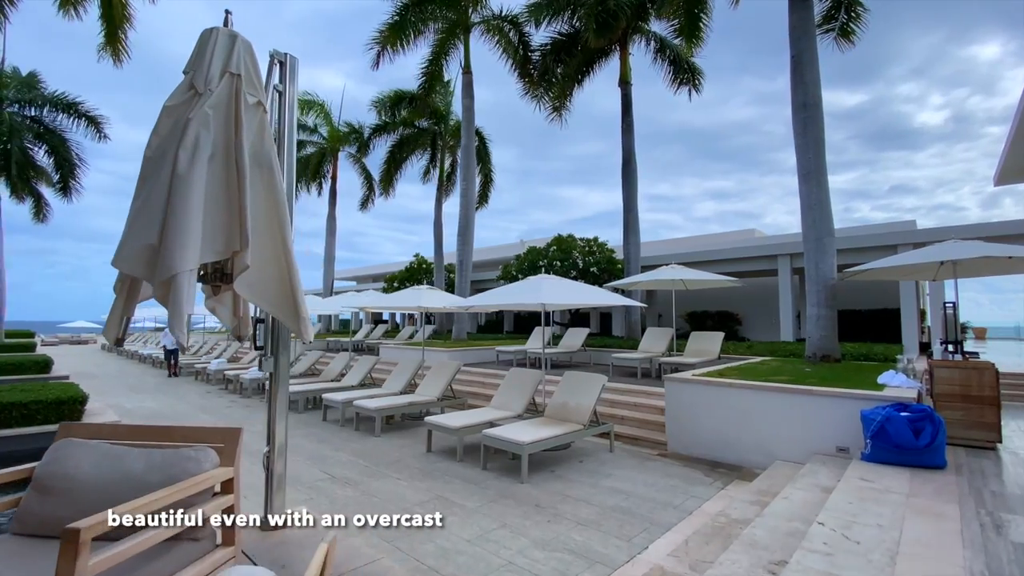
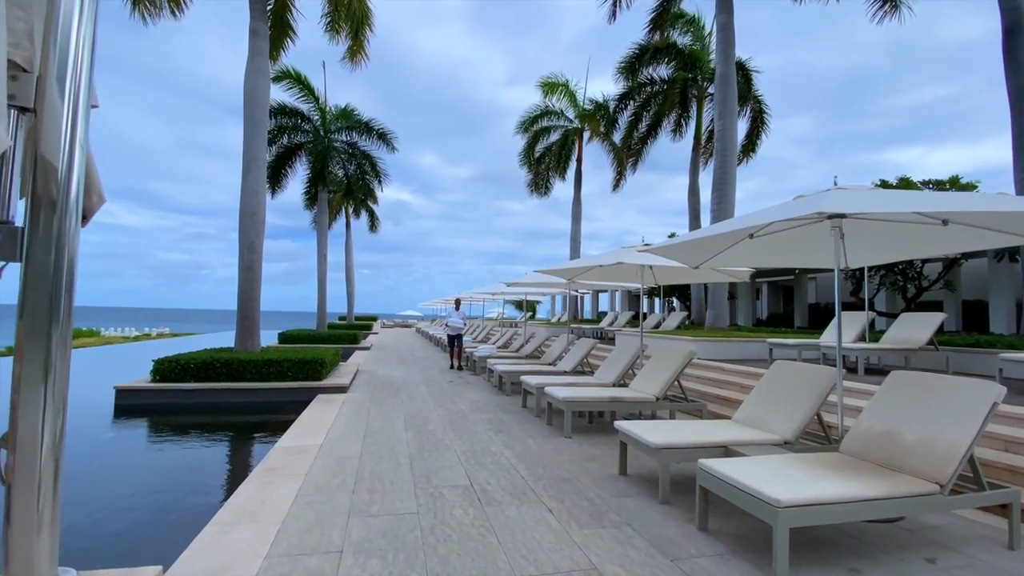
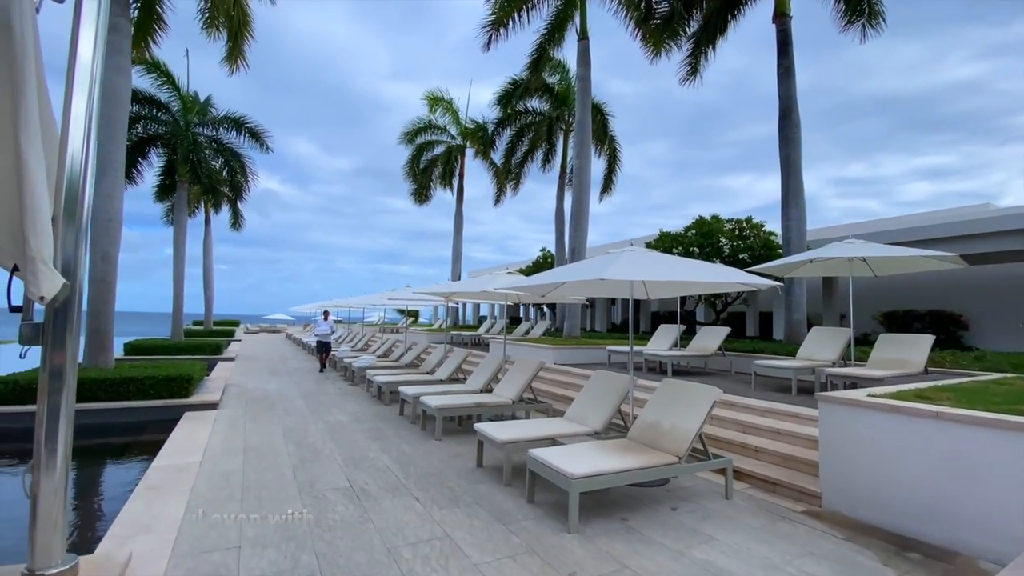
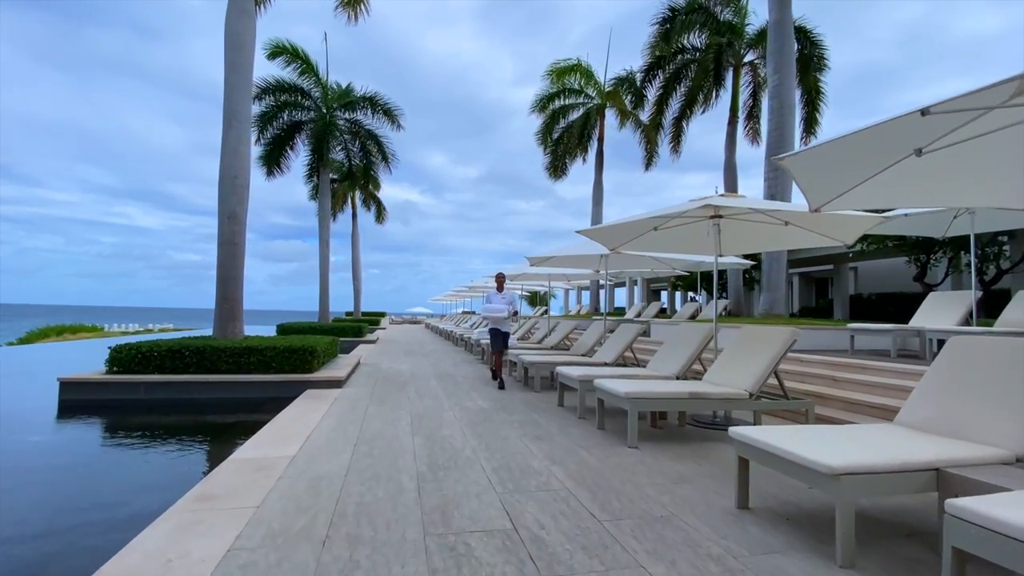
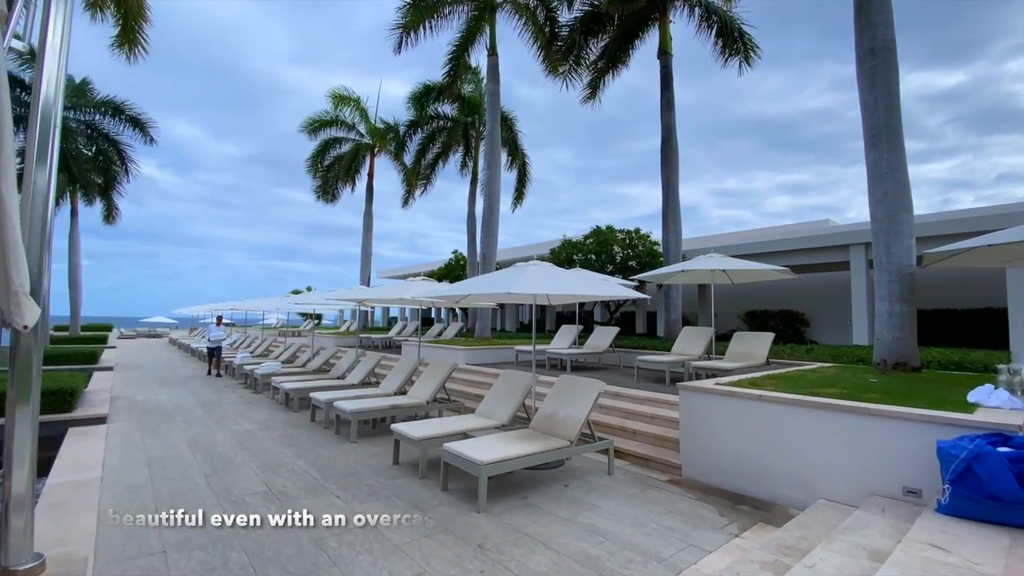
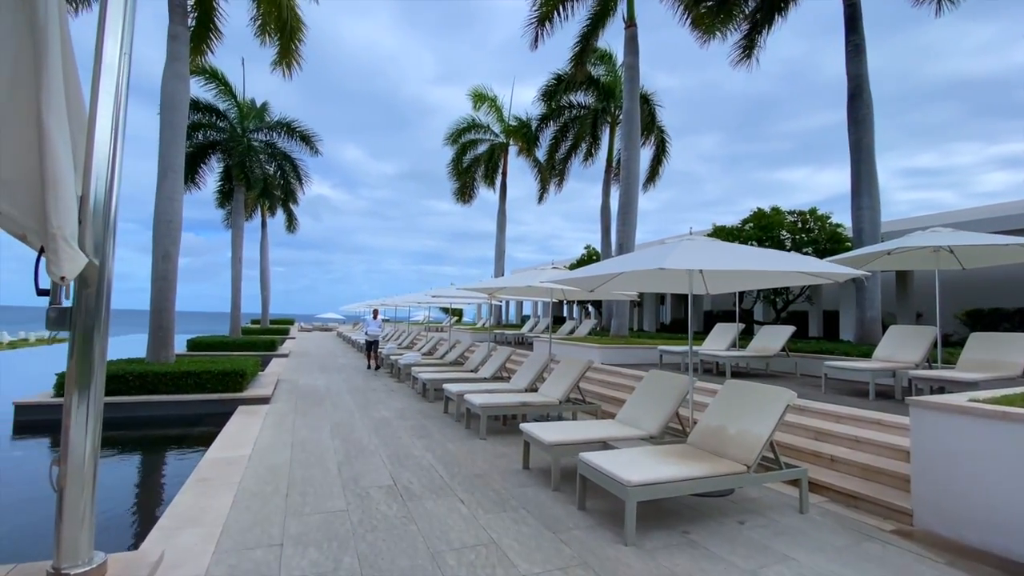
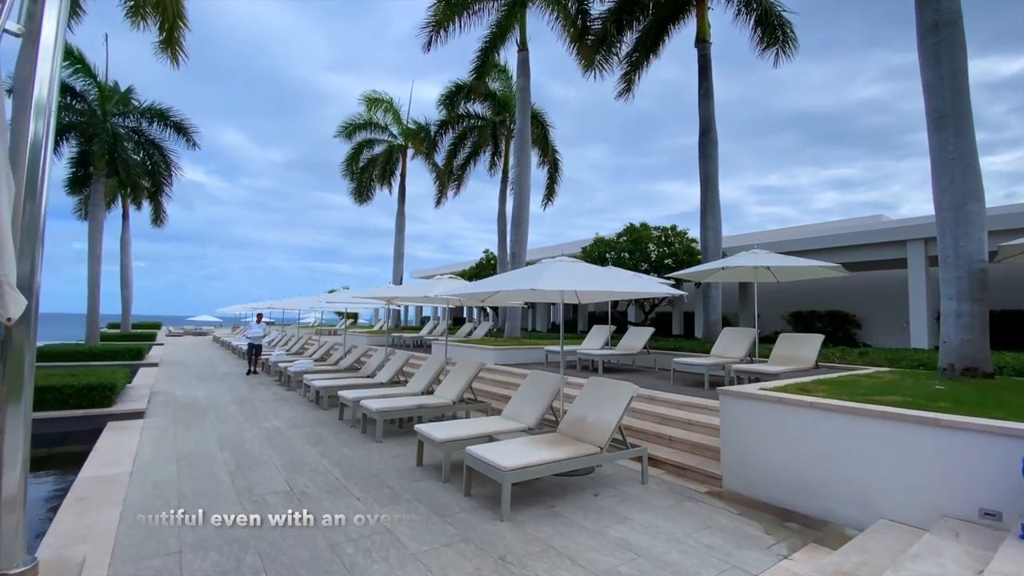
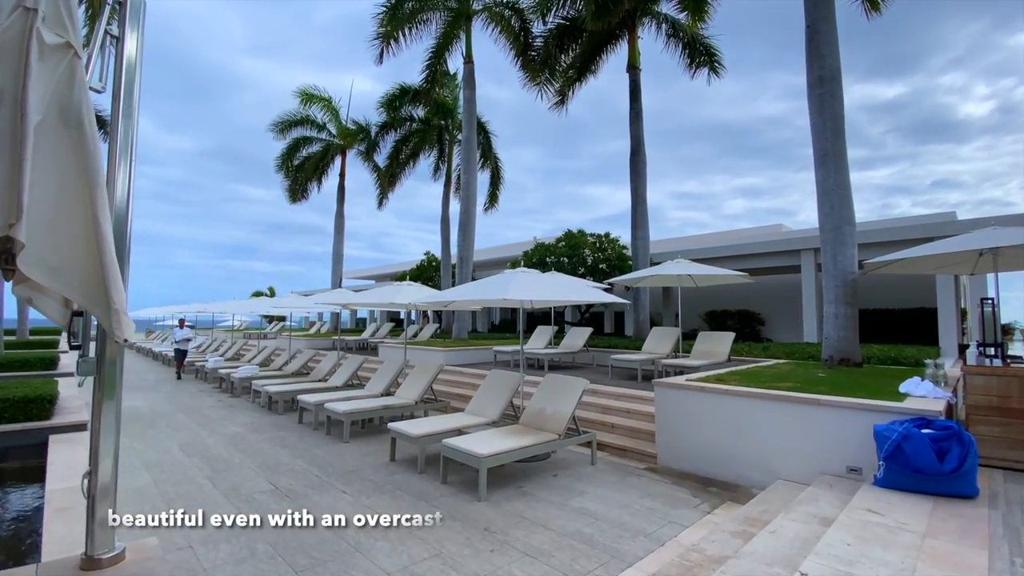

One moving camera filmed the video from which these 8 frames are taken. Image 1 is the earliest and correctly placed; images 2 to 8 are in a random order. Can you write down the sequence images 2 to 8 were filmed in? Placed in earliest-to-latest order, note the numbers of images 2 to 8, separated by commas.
8, 5, 7, 3, 6, 2, 4
